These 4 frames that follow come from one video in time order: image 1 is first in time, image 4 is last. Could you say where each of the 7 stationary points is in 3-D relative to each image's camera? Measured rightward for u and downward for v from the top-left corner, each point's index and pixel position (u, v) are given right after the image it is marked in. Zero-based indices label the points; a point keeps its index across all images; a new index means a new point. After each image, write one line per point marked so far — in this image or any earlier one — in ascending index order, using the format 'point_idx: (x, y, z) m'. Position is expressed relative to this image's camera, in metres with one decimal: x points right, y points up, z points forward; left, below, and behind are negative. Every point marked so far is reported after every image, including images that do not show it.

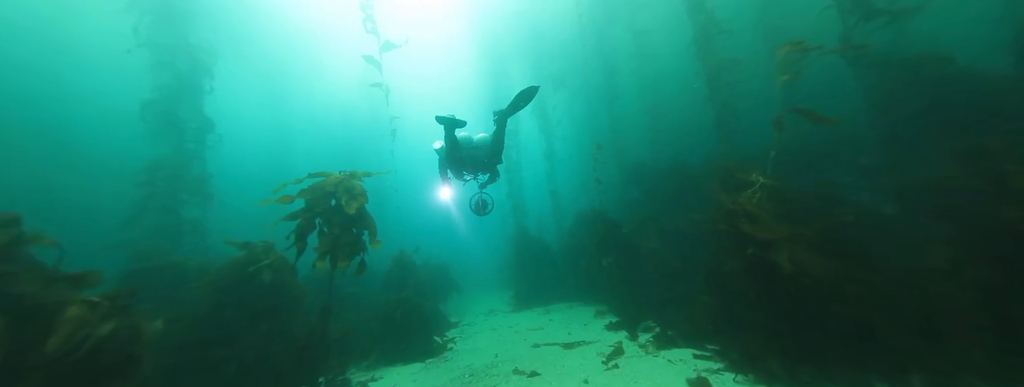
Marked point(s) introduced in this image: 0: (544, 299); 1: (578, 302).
0: (+1.2, -3.8, +9.5) m
1: (+2.0, -3.4, +8.2) m
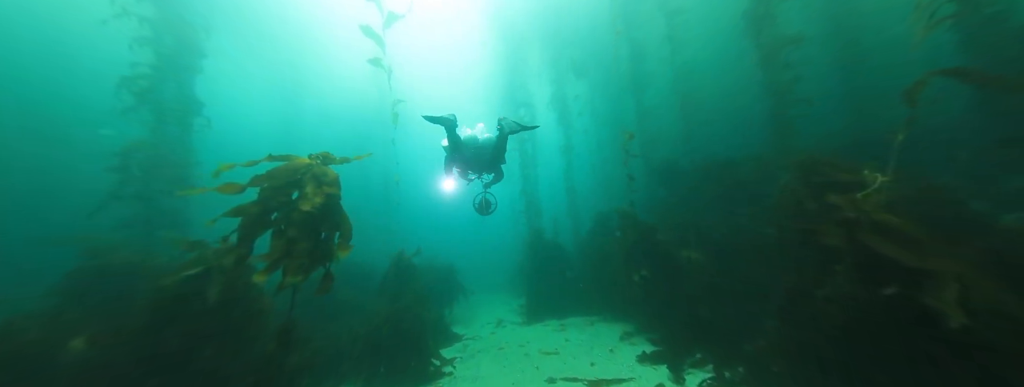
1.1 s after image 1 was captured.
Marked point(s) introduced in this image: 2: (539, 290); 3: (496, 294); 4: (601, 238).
0: (+1.5, -3.7, +8.4) m
1: (+2.3, -3.4, +7.1) m
2: (+0.9, -3.4, +9.2) m
3: (-0.9, -5.4, +14.0) m
4: (+3.0, -1.6, +9.1) m
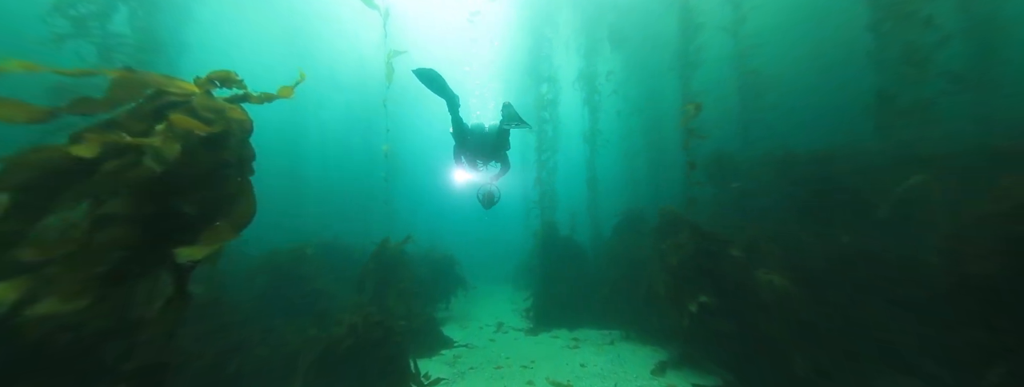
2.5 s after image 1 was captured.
0: (+1.6, -3.4, +7.1) m
1: (+2.4, -3.2, +5.8) m
2: (+1.1, -3.0, +7.9) m
3: (-0.7, -4.7, +12.9) m
4: (+3.3, -1.4, +7.6) m
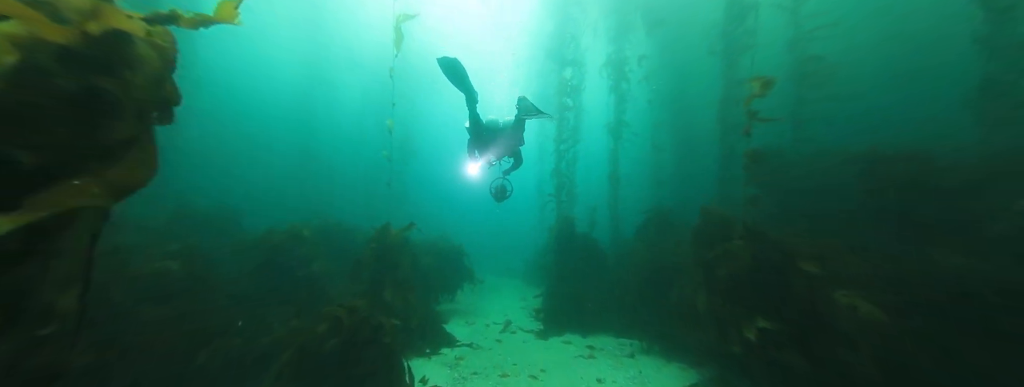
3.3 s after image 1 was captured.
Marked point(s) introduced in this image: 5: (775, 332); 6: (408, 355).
0: (+1.8, -3.2, +6.5) m
1: (+2.6, -3.1, +5.1) m
2: (+1.4, -2.8, +7.3) m
3: (-0.2, -4.3, +12.4) m
4: (+3.7, -1.3, +6.9) m
5: (+3.1, -1.6, +3.2) m
6: (-1.8, -2.9, +4.7) m
